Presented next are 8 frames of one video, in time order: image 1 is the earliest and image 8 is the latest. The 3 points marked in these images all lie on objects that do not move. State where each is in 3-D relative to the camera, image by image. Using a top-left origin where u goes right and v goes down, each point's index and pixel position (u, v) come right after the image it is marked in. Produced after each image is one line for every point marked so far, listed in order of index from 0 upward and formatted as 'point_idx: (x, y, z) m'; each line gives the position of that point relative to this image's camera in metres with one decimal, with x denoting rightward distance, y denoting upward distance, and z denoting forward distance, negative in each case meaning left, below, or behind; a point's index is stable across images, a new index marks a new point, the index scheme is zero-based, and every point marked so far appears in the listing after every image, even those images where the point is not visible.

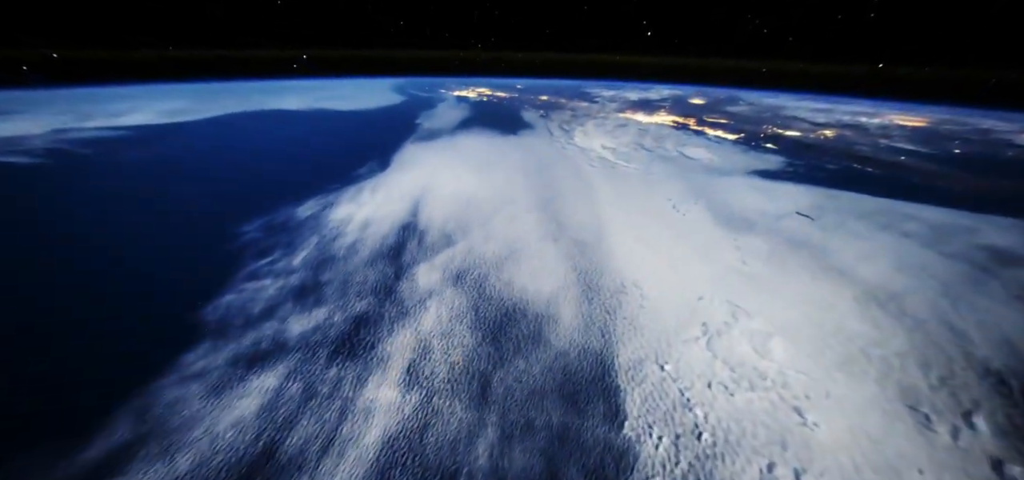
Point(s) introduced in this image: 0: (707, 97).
0: (+3.6, +2.7, +6.7) m
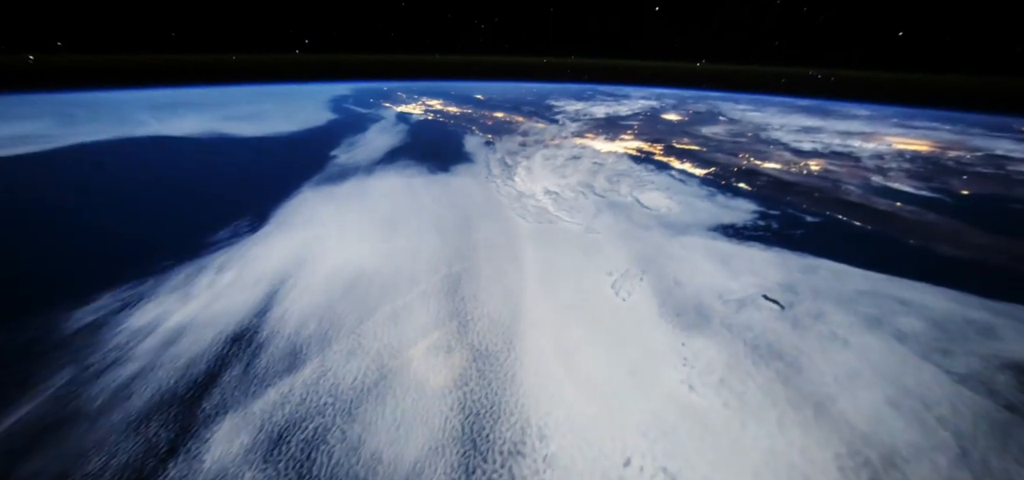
0: (+2.9, +2.2, +6.2) m
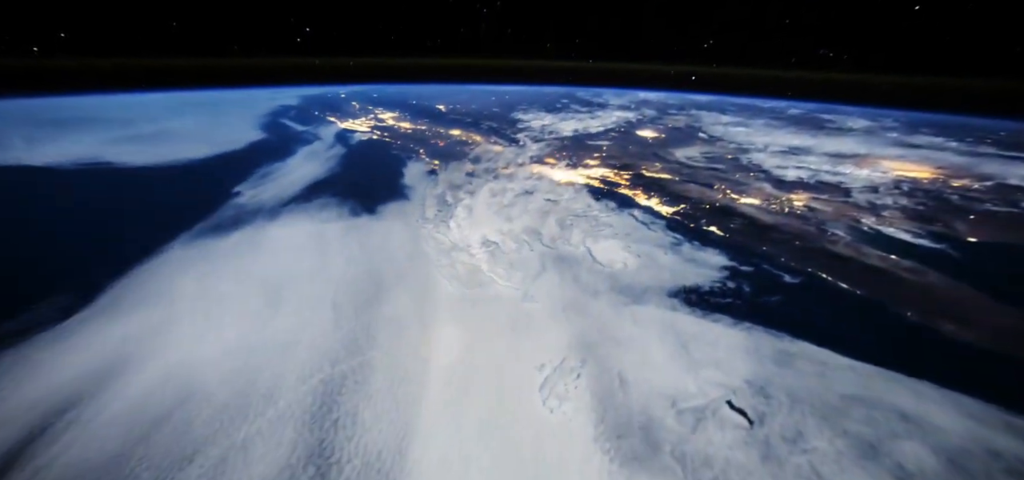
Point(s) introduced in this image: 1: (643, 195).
0: (+2.4, +1.8, +5.7) m
1: (+1.2, +0.4, +3.4) m
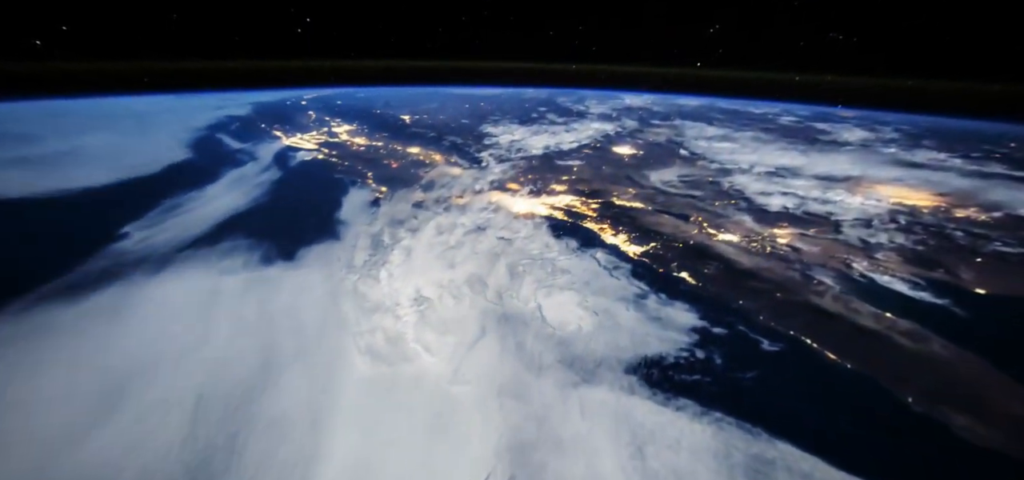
0: (+1.9, +1.5, +5.4) m
1: (+0.8, +0.1, +3.1) m
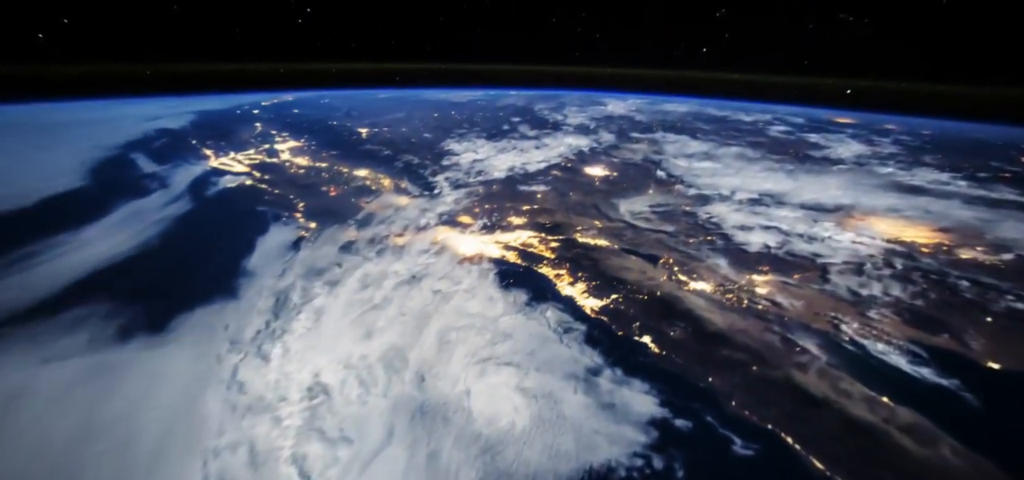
0: (+1.4, +1.1, +5.0) m
1: (+0.4, -0.3, +2.7) m
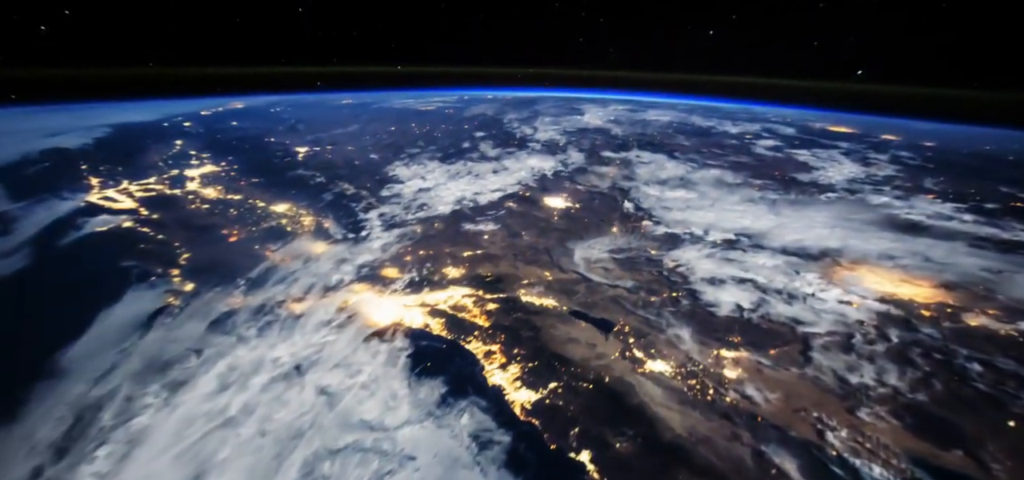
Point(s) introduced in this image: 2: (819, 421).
0: (+0.9, +0.7, +4.5) m
1: (-0.1, -0.7, +2.2) m
2: (+1.6, -0.9, +1.9) m
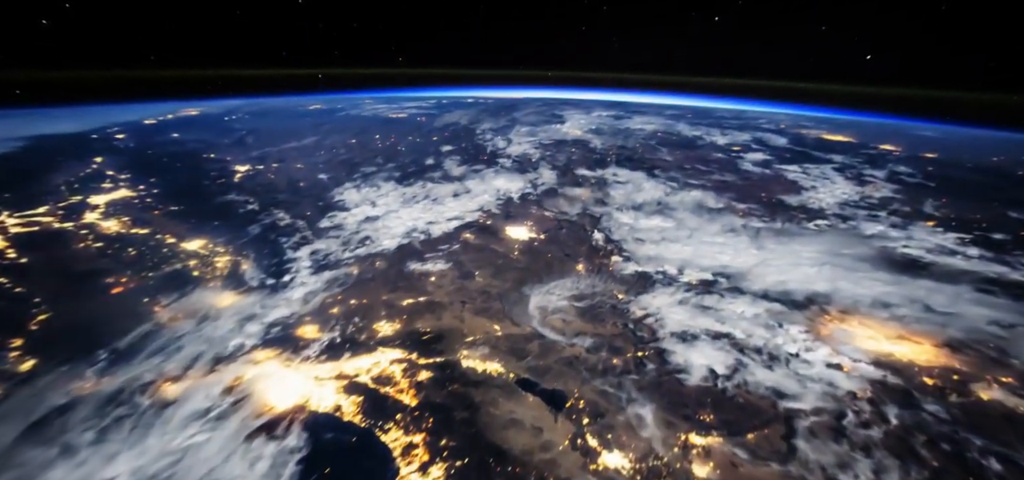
0: (+0.5, +0.4, +4.1) m
1: (-0.4, -1.0, +1.7) m
2: (+1.3, -1.3, +1.5) m
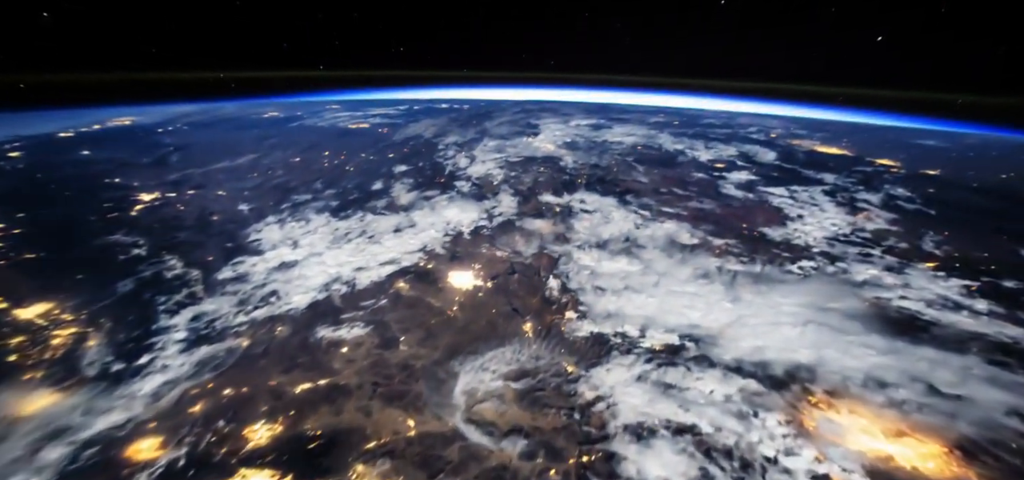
0: (0.0, 0.0, +3.6) m
1: (-0.9, -1.5, +1.2) m
2: (+0.8, -1.7, +1.1) m
